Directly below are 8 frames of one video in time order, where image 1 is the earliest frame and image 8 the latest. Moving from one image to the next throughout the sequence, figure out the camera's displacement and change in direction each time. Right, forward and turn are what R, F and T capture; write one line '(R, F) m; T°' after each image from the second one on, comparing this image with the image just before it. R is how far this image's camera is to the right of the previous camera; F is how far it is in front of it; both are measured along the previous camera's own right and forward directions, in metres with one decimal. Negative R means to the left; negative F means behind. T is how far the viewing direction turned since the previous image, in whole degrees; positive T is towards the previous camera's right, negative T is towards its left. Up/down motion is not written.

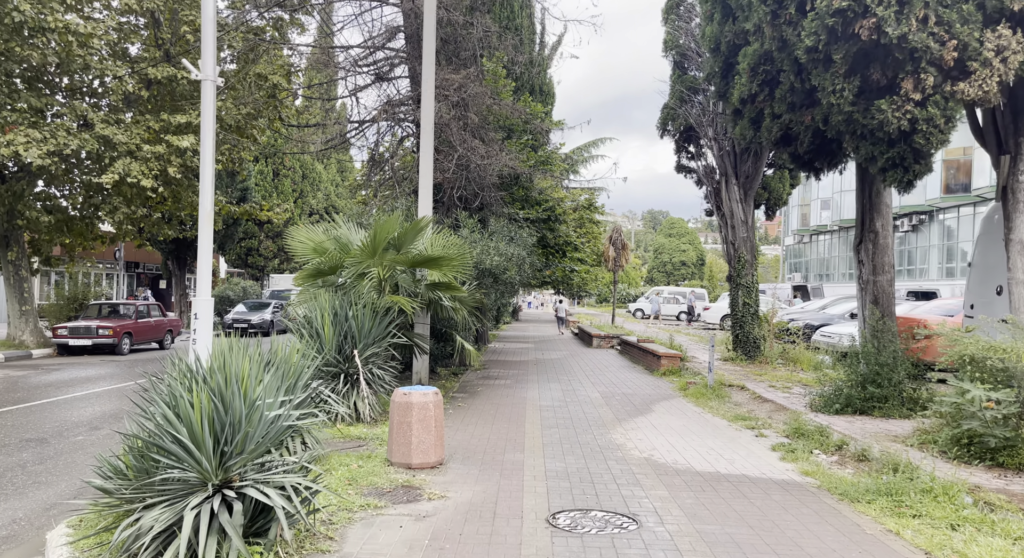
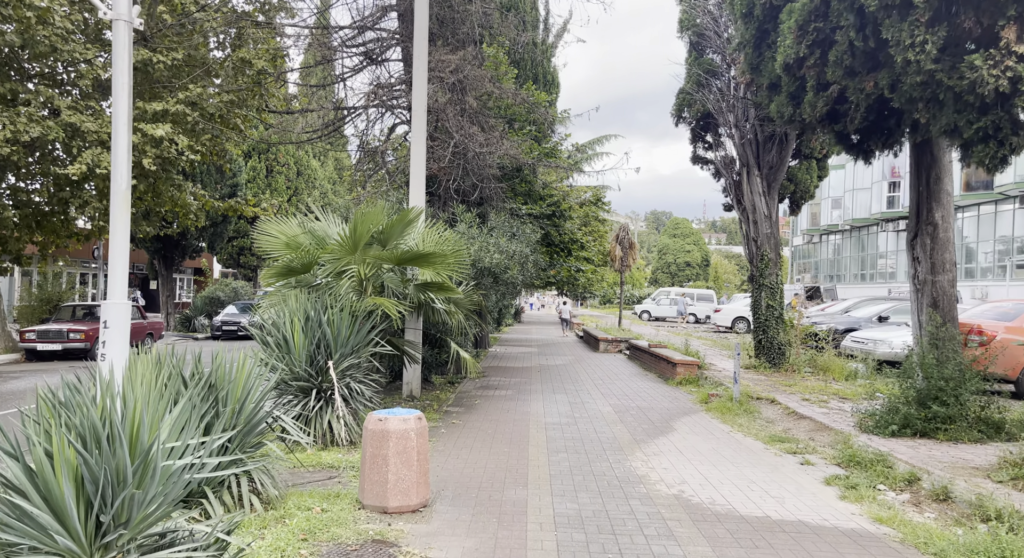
(0.0, +1.5) m; 0°
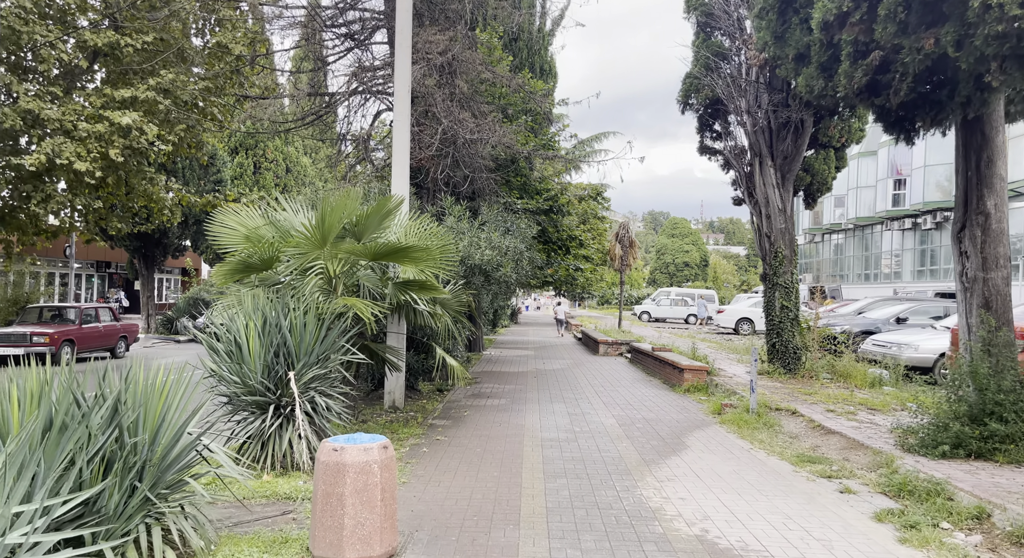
(+0.1, +1.2) m; 0°
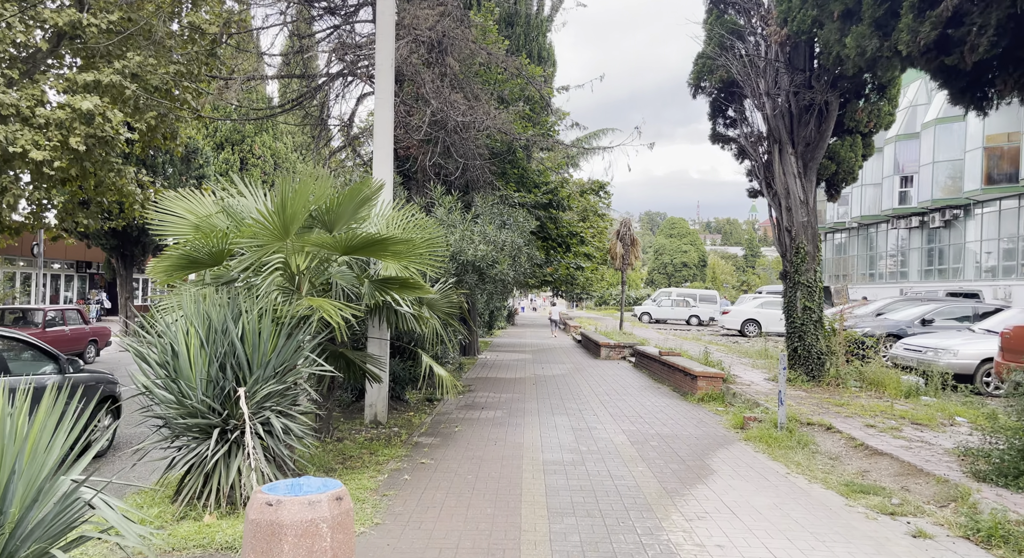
(0.0, +1.3) m; 0°
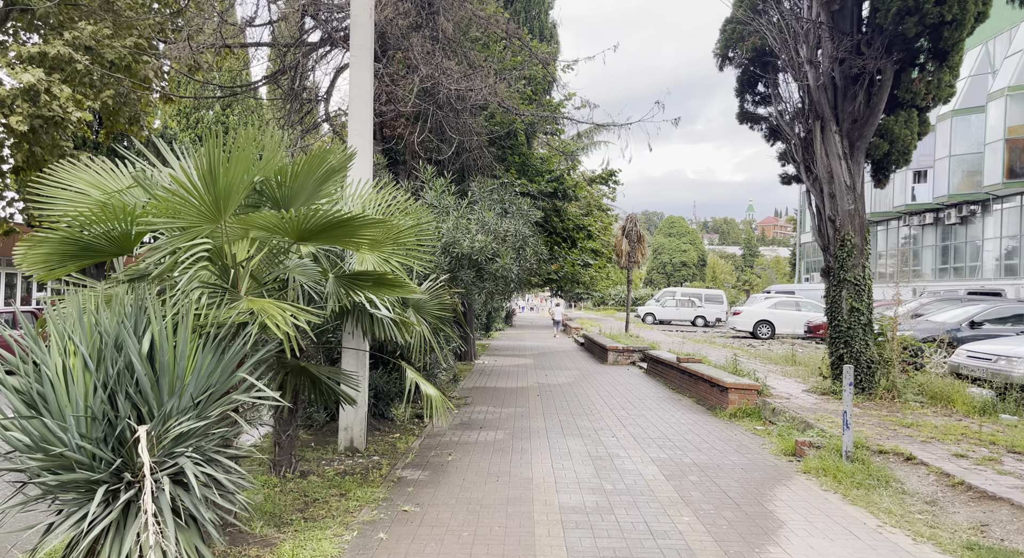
(-0.1, +1.8) m; 0°
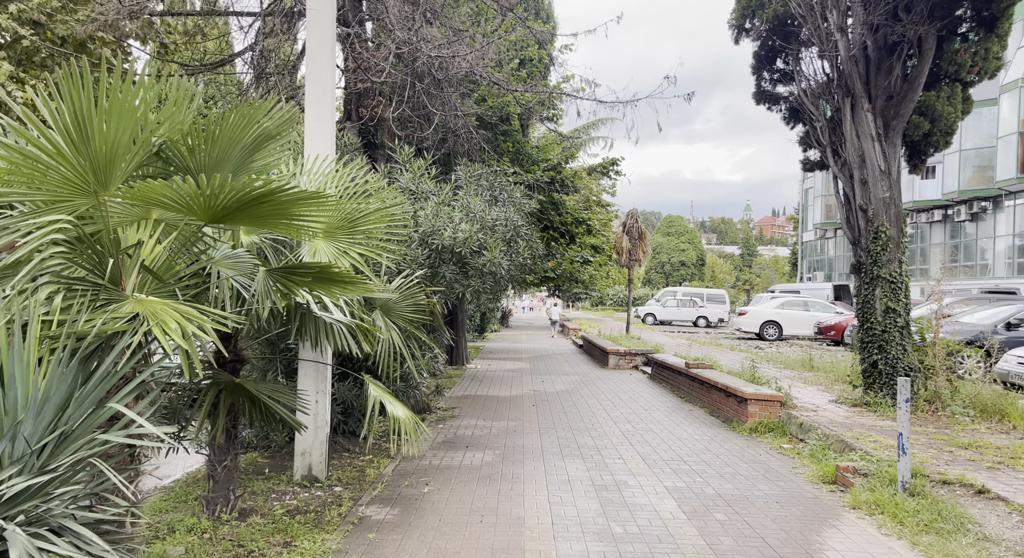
(+0.1, +1.4) m; 0°
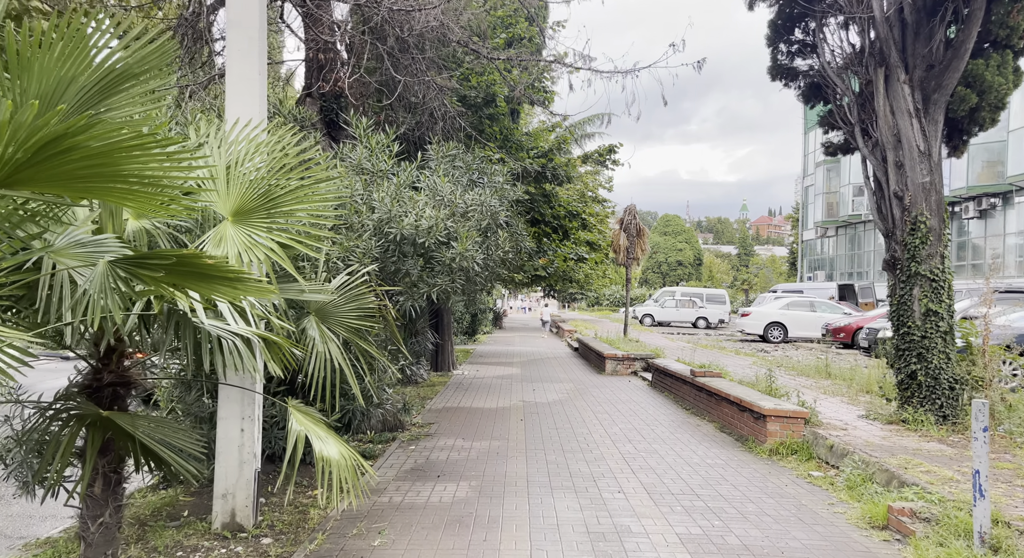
(+0.2, +1.4) m; 0°
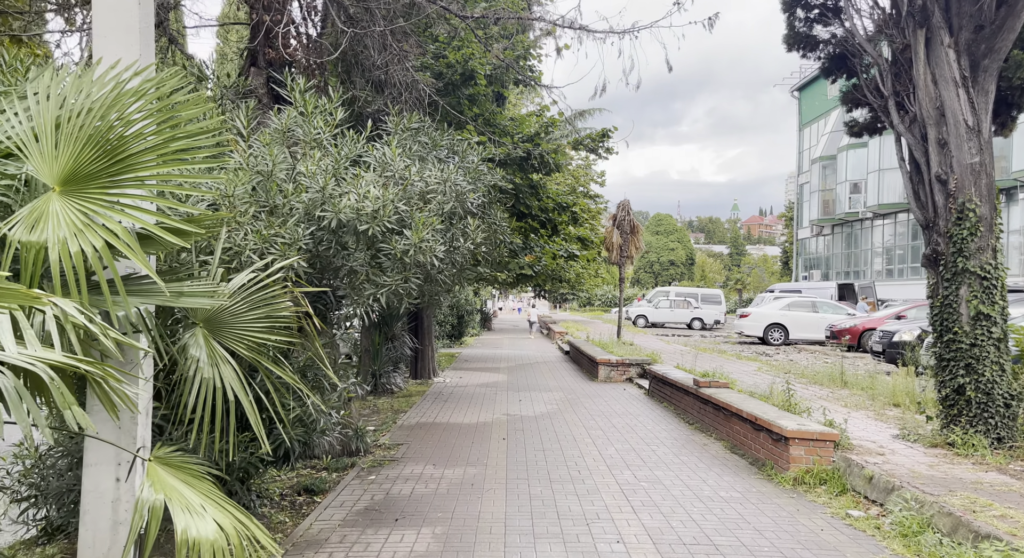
(+0.1, +1.4) m; +1°
